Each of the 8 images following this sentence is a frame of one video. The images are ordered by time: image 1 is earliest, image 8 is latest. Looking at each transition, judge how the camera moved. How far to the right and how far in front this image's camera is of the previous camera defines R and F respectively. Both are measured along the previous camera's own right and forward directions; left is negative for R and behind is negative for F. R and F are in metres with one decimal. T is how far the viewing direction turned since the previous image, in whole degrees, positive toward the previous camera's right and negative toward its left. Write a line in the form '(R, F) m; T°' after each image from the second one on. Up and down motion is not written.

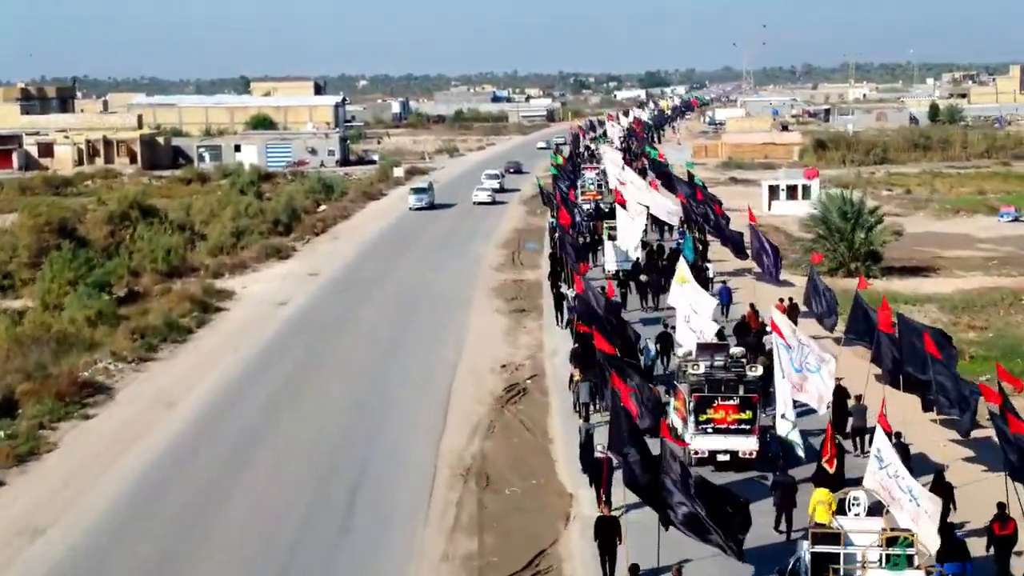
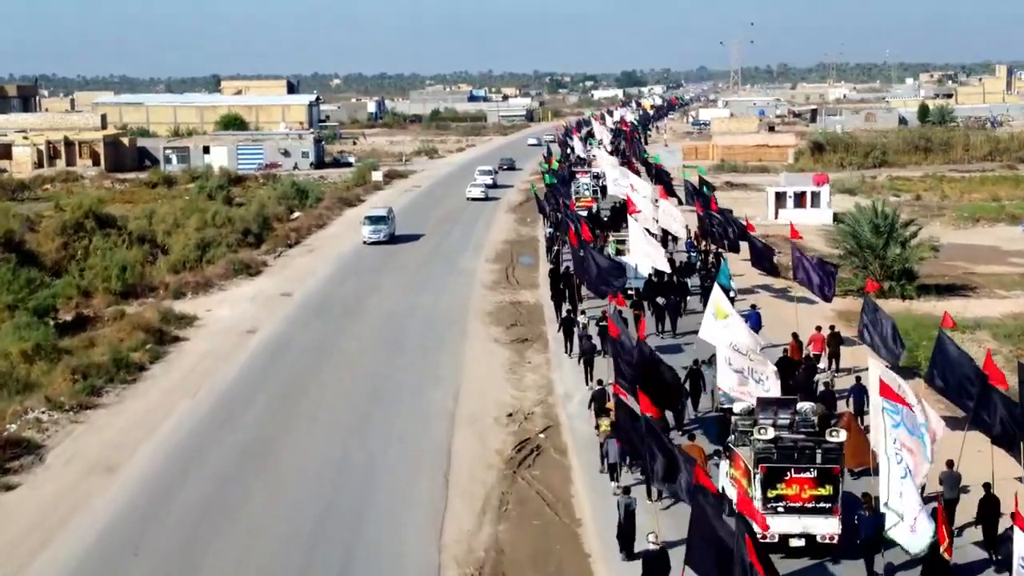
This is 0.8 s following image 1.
(-0.6, +3.9) m; +1°
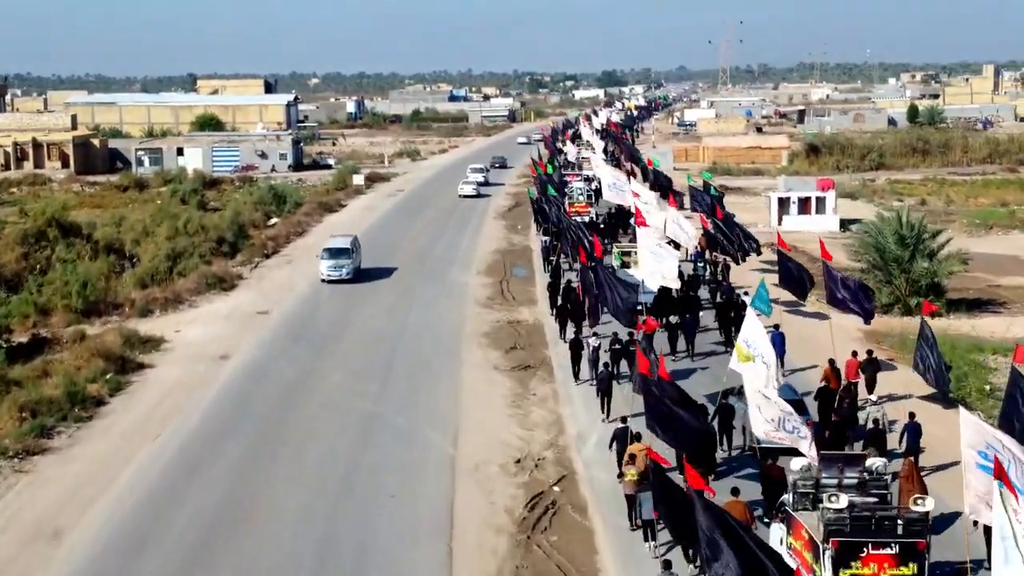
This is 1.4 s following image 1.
(-0.4, +2.7) m; +1°
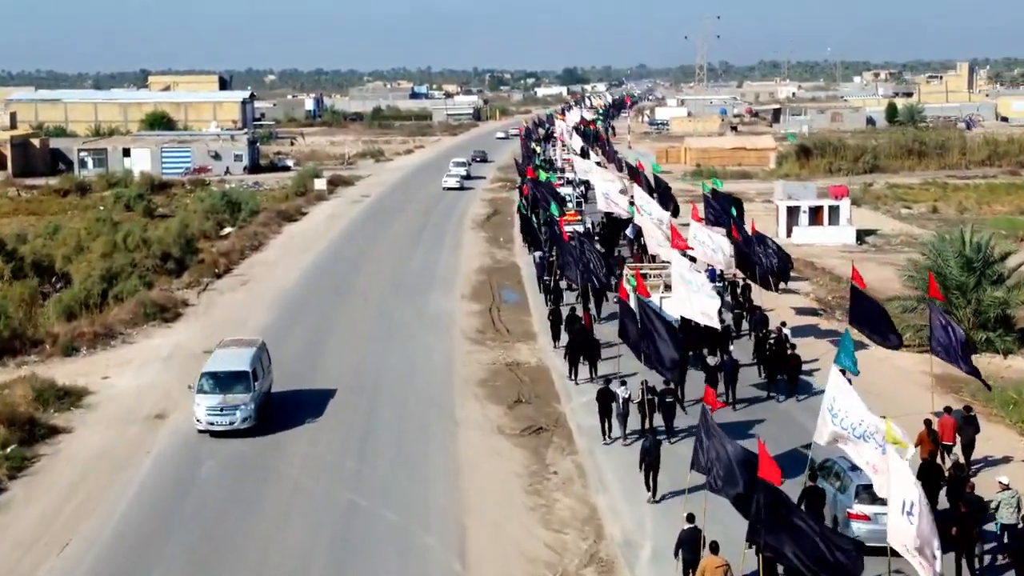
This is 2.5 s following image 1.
(-0.8, +5.0) m; +2°
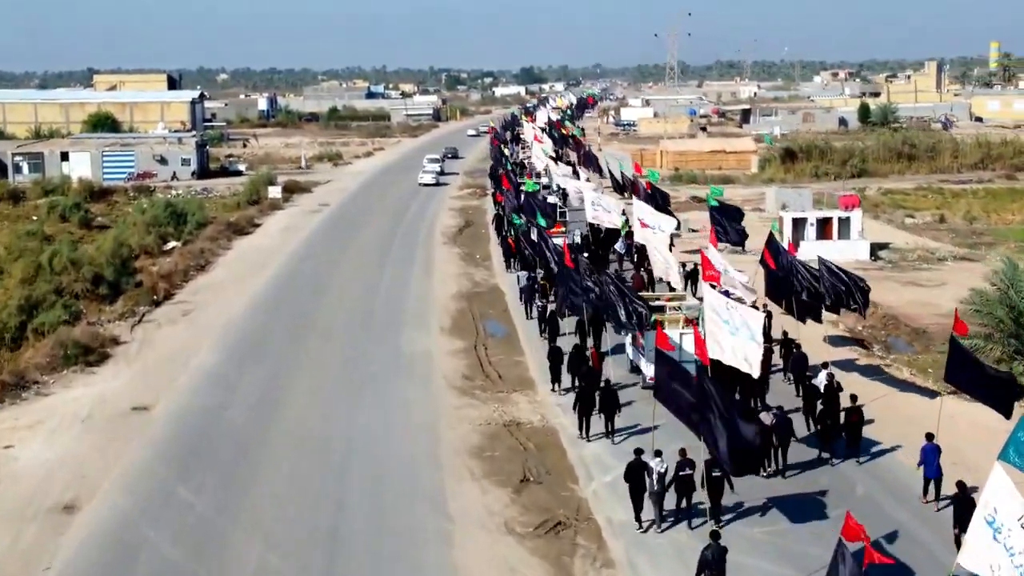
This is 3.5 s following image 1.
(-0.6, +4.5) m; +2°
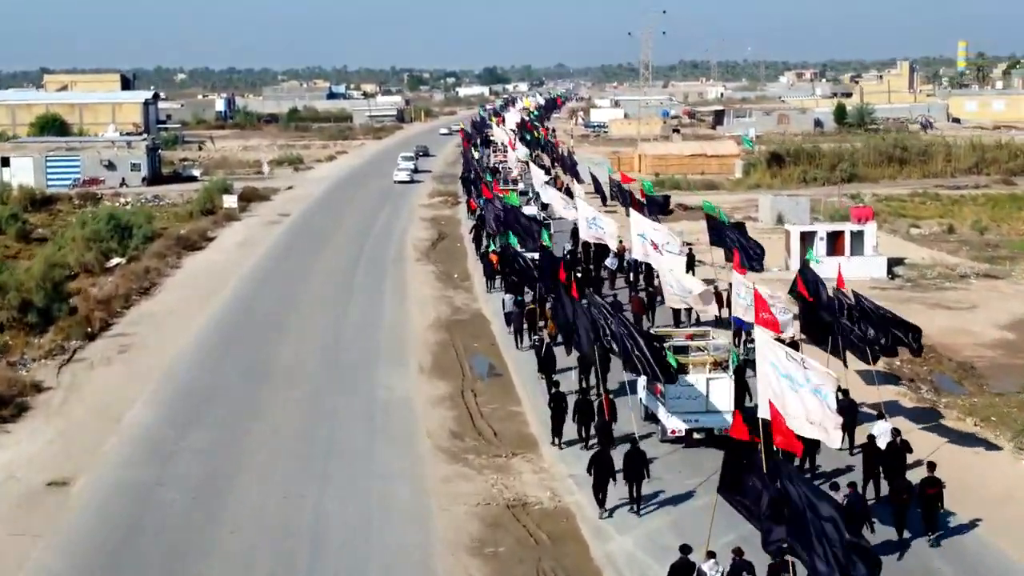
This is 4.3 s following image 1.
(-0.5, +3.9) m; +2°
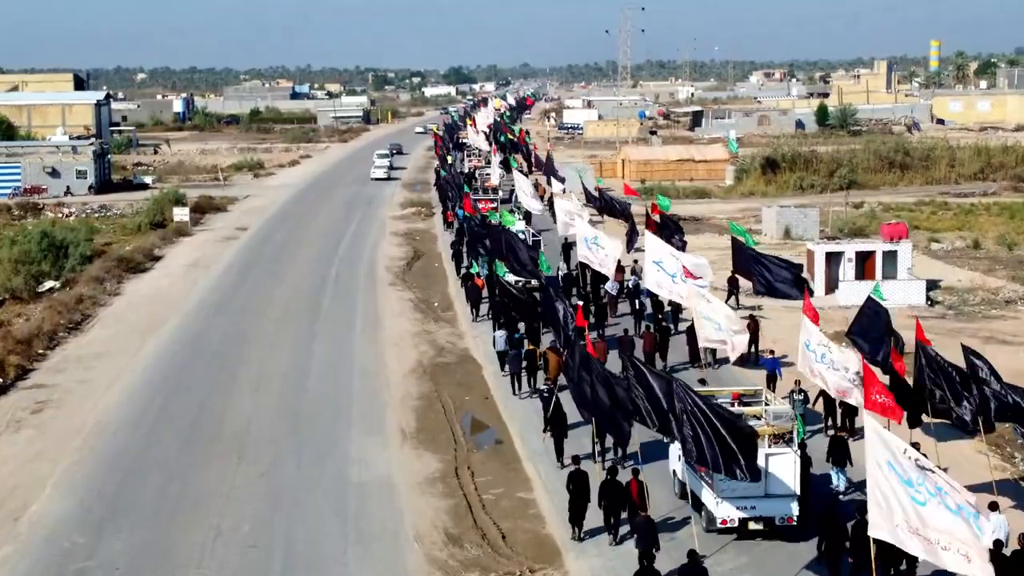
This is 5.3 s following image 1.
(-0.5, +4.5) m; +1°
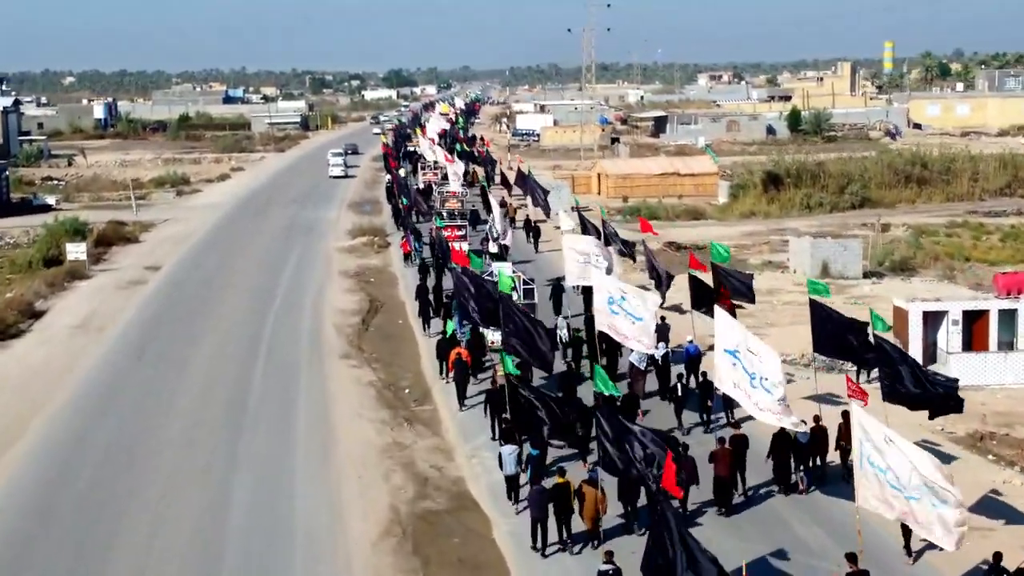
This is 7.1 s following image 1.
(-1.0, +8.4) m; +3°
